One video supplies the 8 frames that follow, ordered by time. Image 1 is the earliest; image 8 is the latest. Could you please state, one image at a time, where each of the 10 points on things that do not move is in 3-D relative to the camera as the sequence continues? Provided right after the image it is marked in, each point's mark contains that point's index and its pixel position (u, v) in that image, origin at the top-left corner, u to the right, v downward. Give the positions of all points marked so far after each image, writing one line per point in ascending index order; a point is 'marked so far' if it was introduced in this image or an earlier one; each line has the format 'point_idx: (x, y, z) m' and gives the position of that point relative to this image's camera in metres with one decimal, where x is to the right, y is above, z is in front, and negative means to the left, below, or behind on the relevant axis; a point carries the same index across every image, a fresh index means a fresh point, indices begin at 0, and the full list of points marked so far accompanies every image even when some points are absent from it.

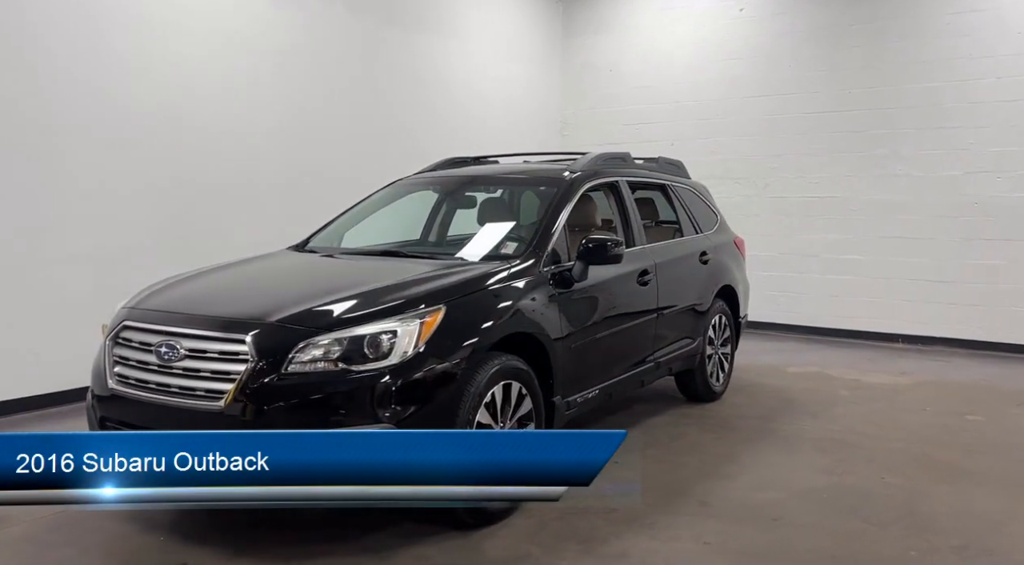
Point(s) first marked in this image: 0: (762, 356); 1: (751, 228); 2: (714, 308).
0: (+2.2, -0.7, +7.2) m
1: (+2.7, +0.6, +9.0) m
2: (+1.3, -0.2, +5.2) m
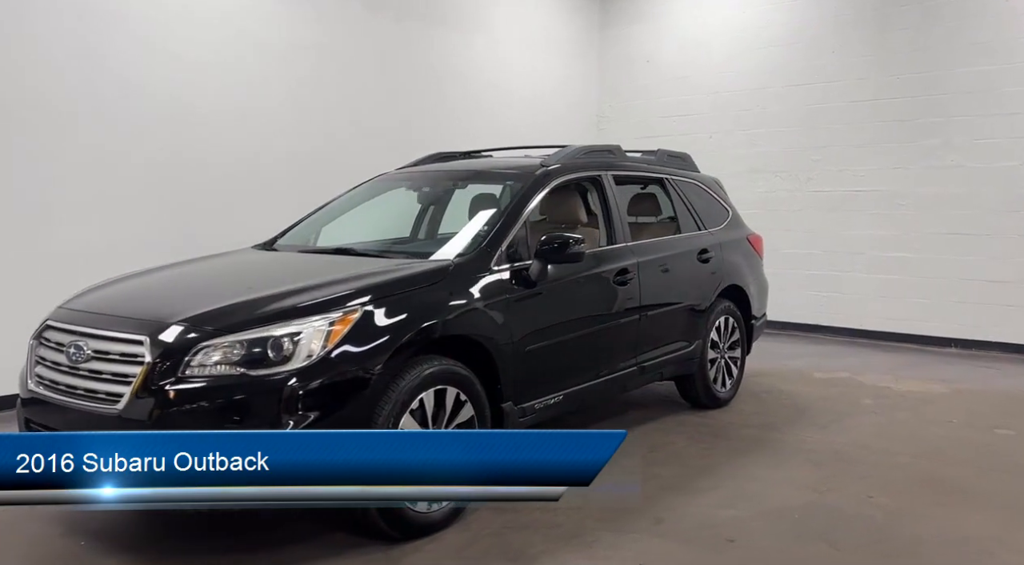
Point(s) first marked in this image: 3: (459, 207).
0: (+2.4, -0.7, +6.8) m
1: (+3.0, +0.6, +8.5) m
2: (+1.3, -0.2, +4.9) m
3: (-0.4, +0.4, +4.0) m
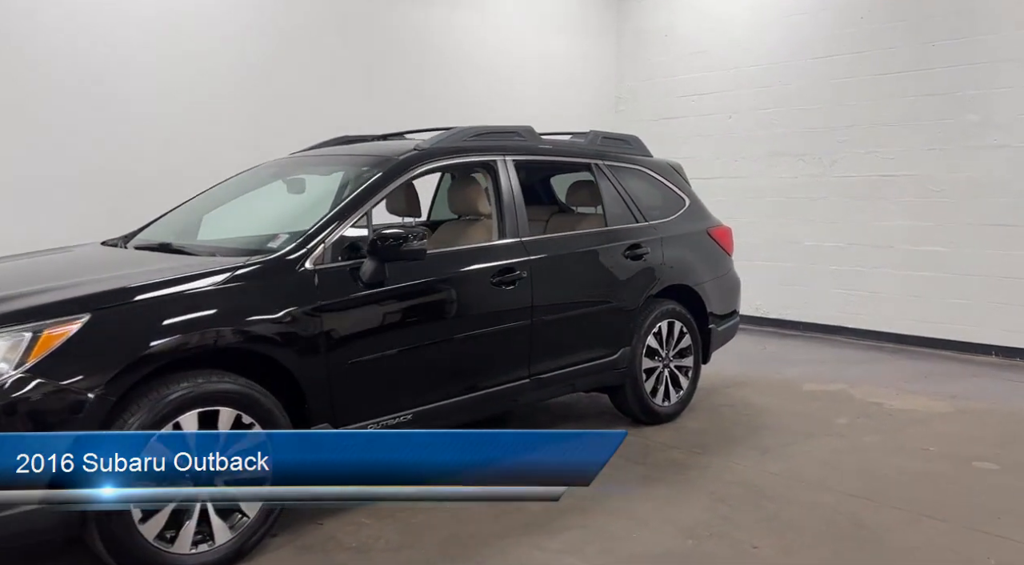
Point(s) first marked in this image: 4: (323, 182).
0: (+2.1, -0.6, +6.1) m
1: (+2.9, +0.7, +7.7) m
2: (+0.8, -0.2, +4.3) m
3: (-0.9, +0.4, +3.6) m
4: (-0.9, +0.5, +3.5) m
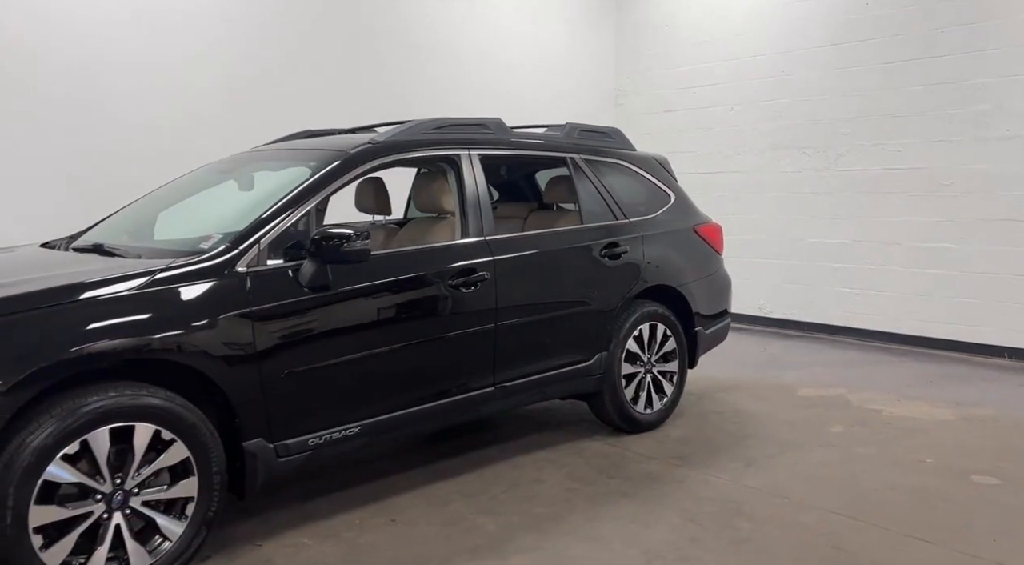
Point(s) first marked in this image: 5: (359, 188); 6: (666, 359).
0: (+2.0, -0.6, +5.8) m
1: (+2.9, +0.7, +7.4) m
2: (+0.6, -0.2, +4.1) m
3: (-1.1, +0.4, +3.4) m
4: (-1.0, +0.4, +3.3) m
5: (-0.8, +0.5, +4.2) m
6: (+0.8, -0.4, +4.3) m
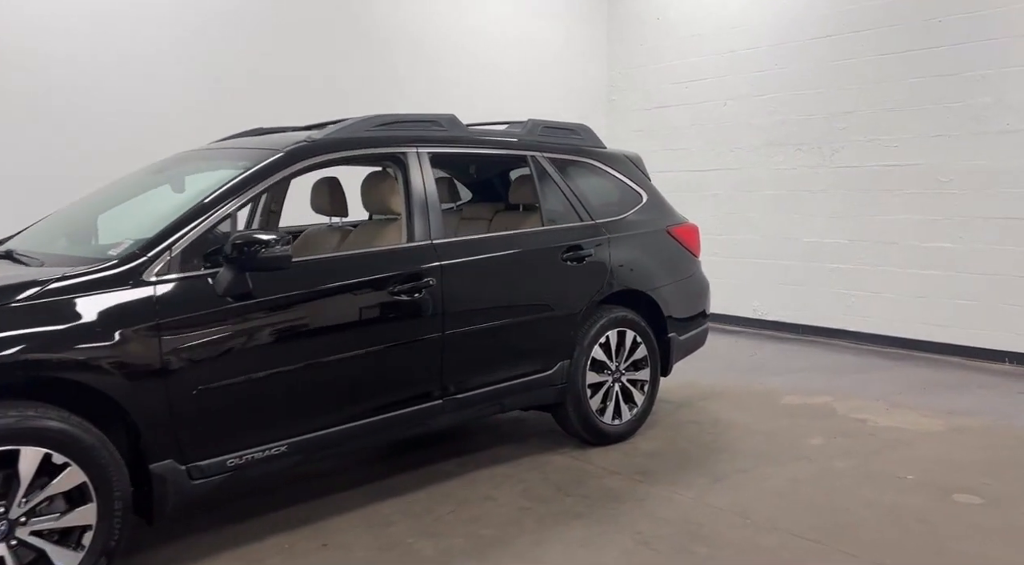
0: (+1.8, -0.6, +5.6) m
1: (+2.7, +0.7, +7.2) m
2: (+0.4, -0.2, +3.9) m
3: (-1.3, +0.4, +3.2) m
4: (-1.2, +0.4, +3.2) m
5: (-1.0, +0.5, +4.0) m
6: (+0.6, -0.4, +4.1) m
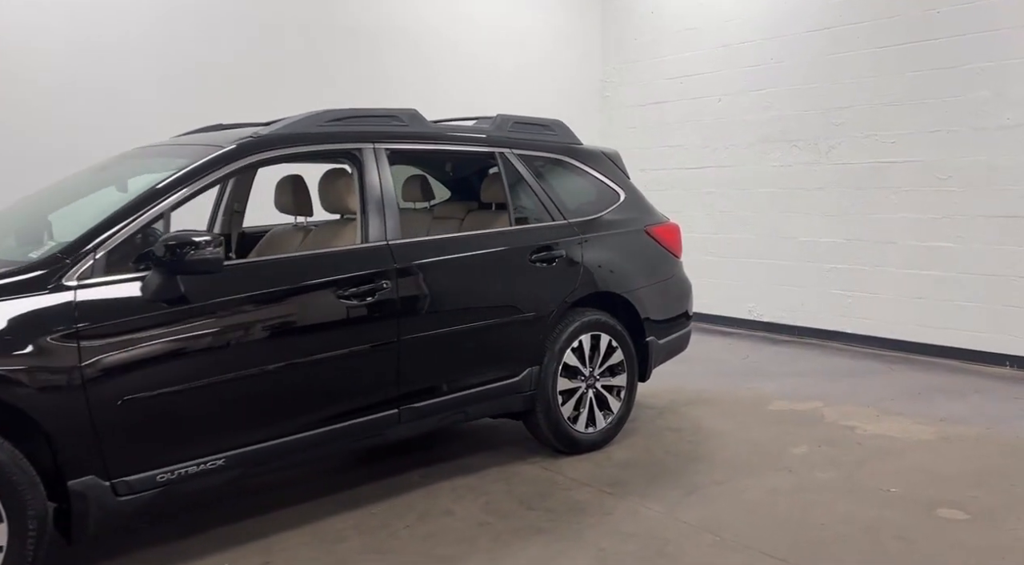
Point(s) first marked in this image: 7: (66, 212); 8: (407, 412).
0: (+1.7, -0.7, +5.4) m
1: (+2.6, +0.7, +7.0) m
2: (+0.3, -0.2, +3.7) m
3: (-1.5, +0.4, +3.1) m
4: (-1.4, +0.4, +3.0) m
5: (-1.1, +0.5, +3.8) m
6: (+0.5, -0.4, +3.9) m
7: (-1.6, +0.2, +3.0) m
8: (-0.4, -0.5, +3.2) m
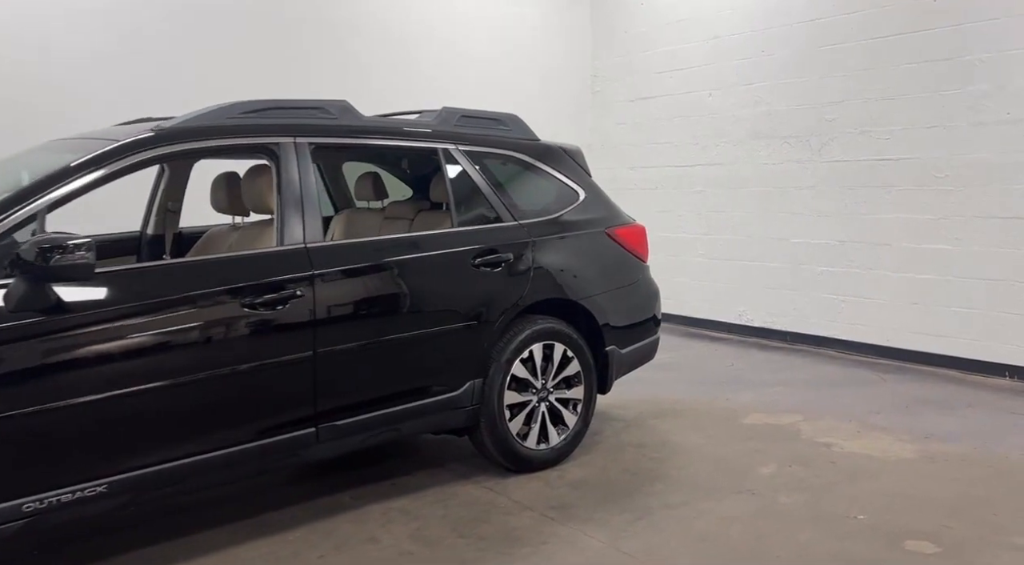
0: (+1.5, -0.7, +5.1) m
1: (+2.4, +0.6, +6.6) m
2: (0.0, -0.2, +3.4) m
3: (-1.7, +0.3, +2.8) m
4: (-1.6, +0.4, +2.8) m
5: (-1.4, +0.4, +3.6) m
6: (+0.3, -0.5, +3.7) m
7: (-1.9, +0.2, +2.7) m
8: (-0.7, -0.5, +2.9) m
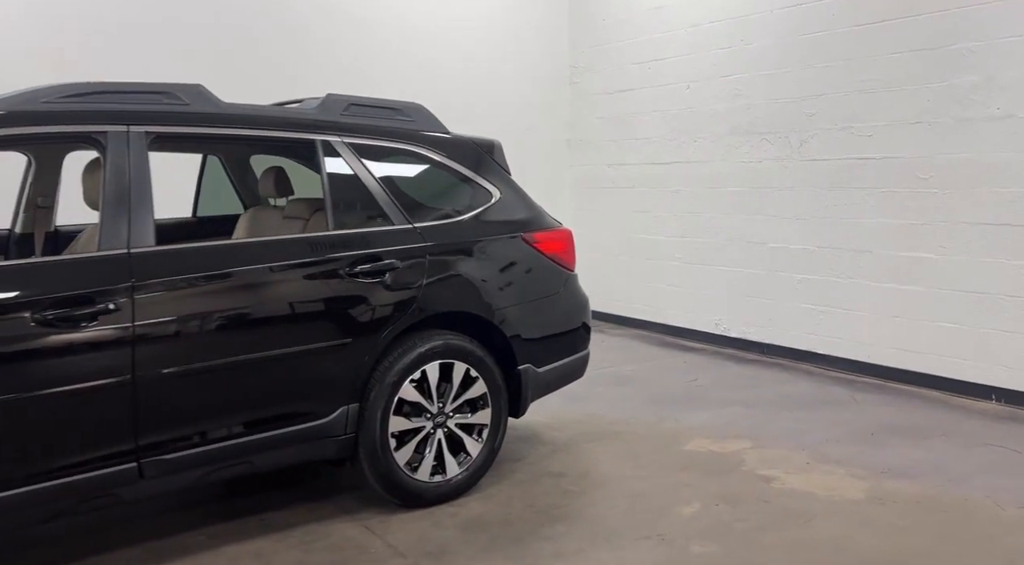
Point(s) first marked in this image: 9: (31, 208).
0: (+1.1, -0.7, +4.7) m
1: (+2.1, +0.6, +6.2) m
2: (-0.4, -0.3, +3.0) m
3: (-2.1, +0.3, +2.4) m
4: (-2.1, +0.4, +2.4) m
5: (-1.8, +0.4, +3.2) m
6: (-0.2, -0.5, +3.2) m
7: (-2.3, +0.2, +2.4) m
8: (-1.1, -0.6, +2.5) m
9: (-2.1, +0.3, +3.5) m
